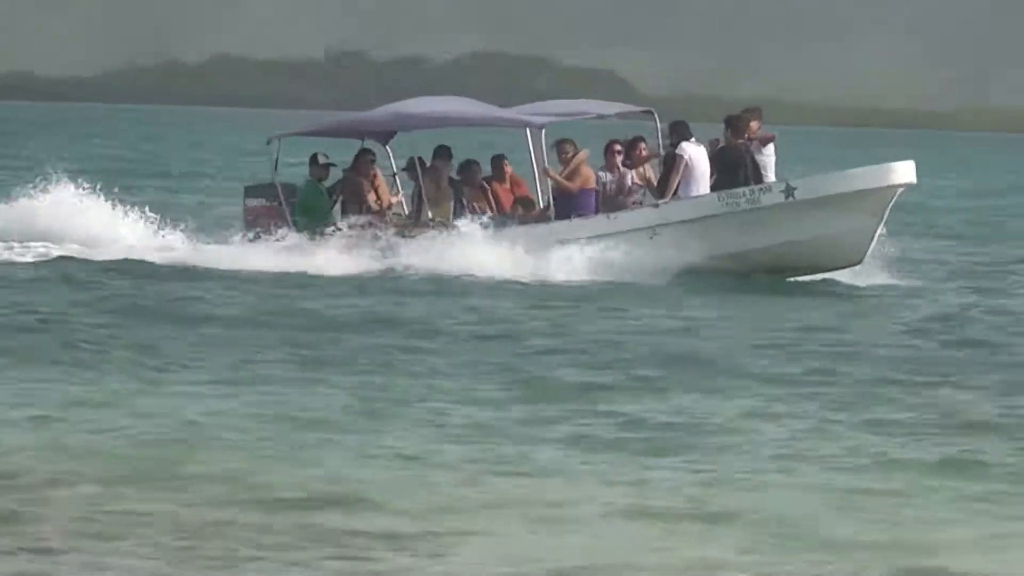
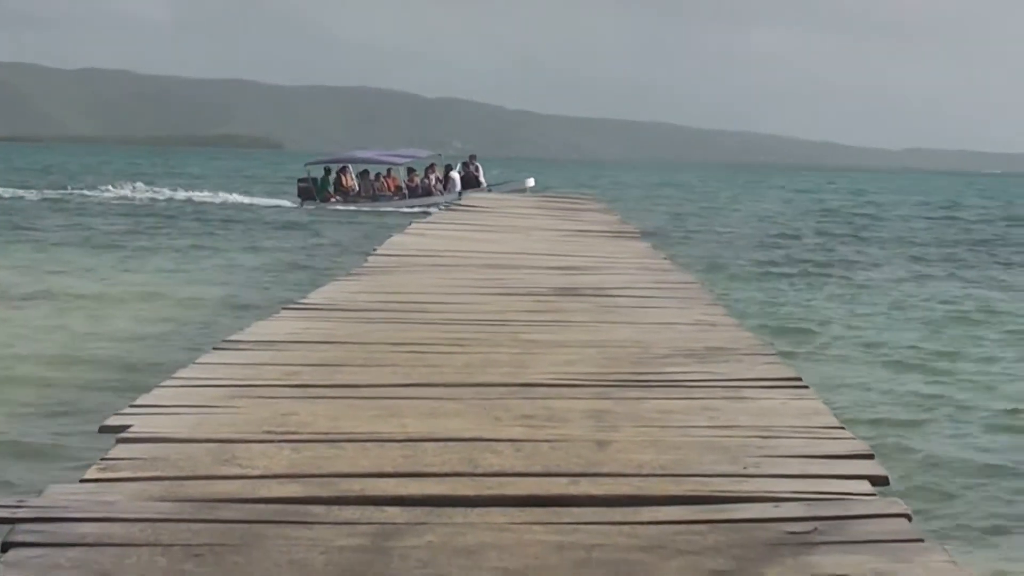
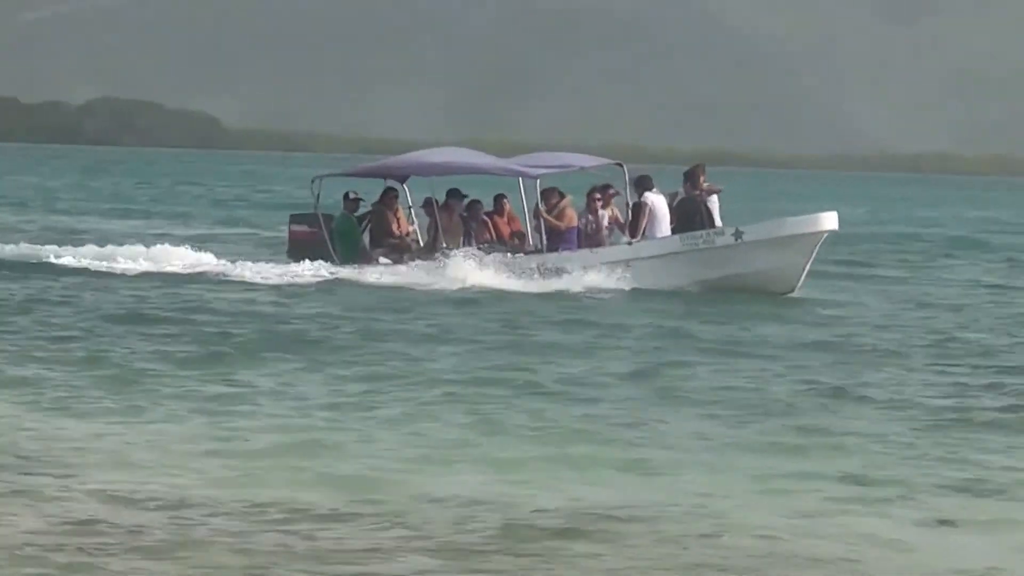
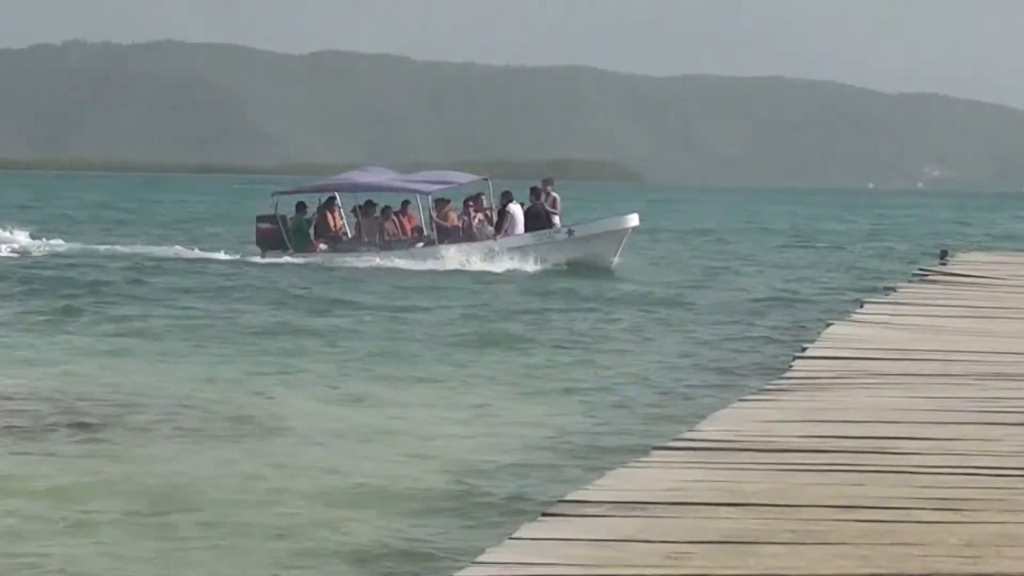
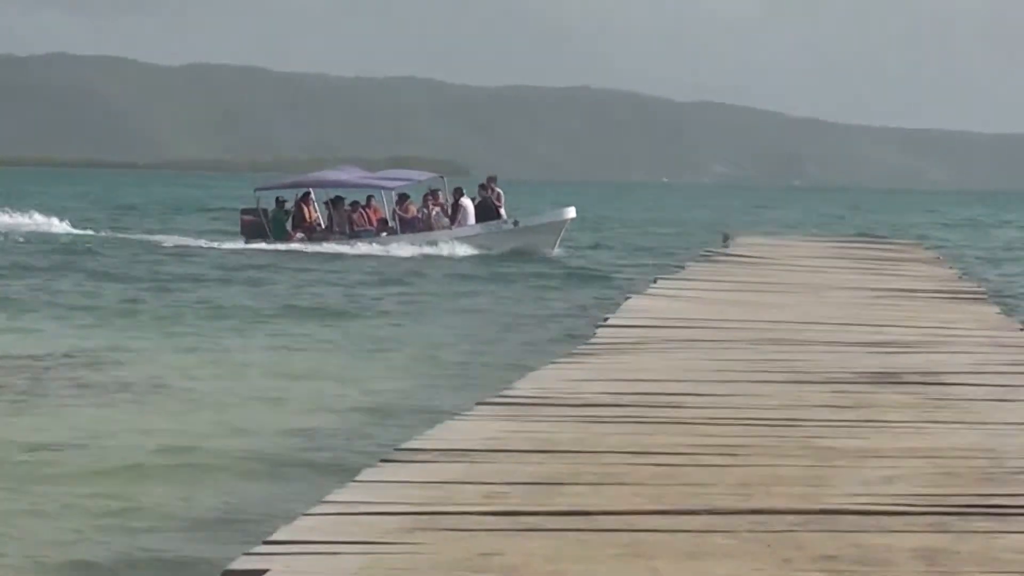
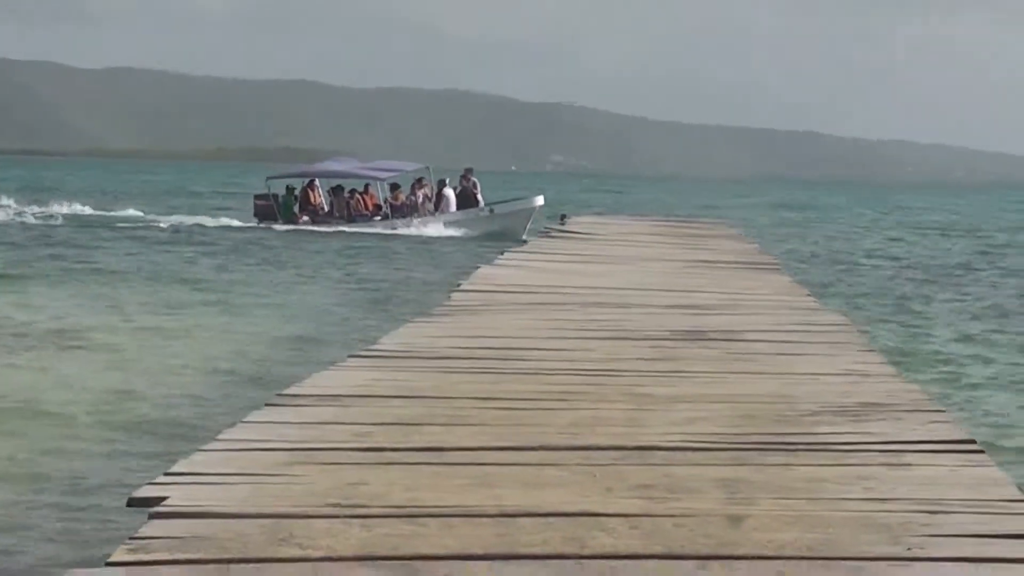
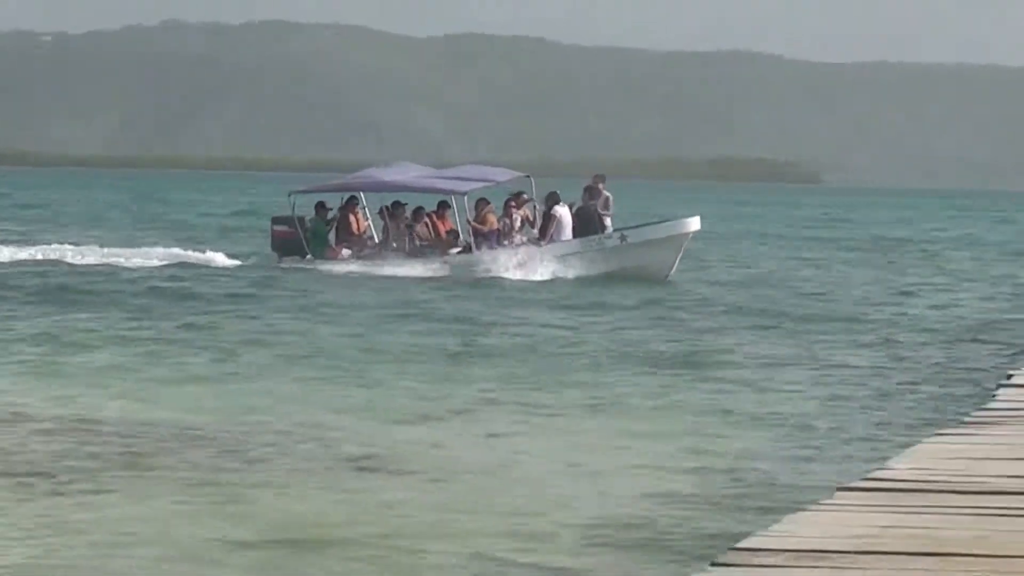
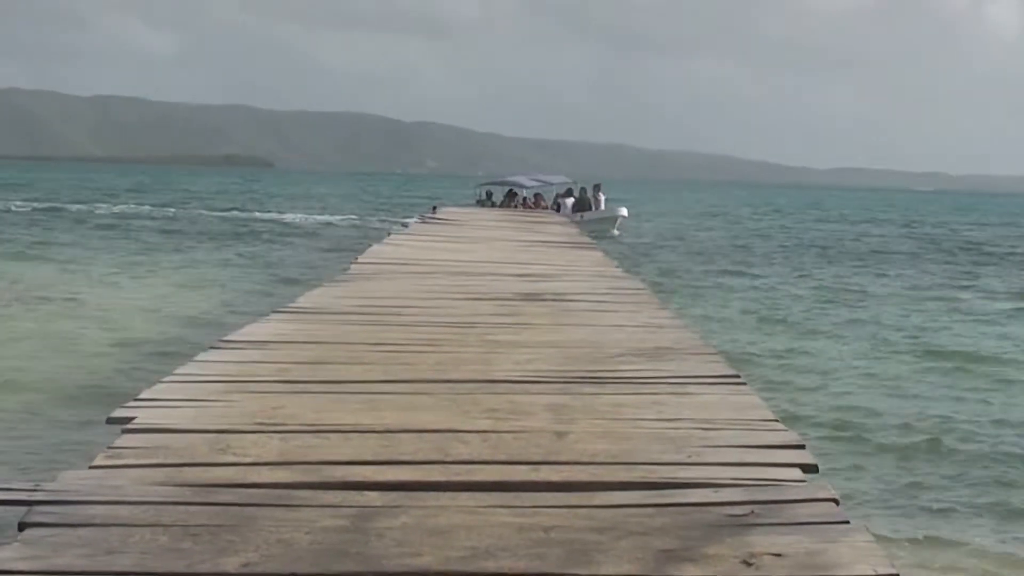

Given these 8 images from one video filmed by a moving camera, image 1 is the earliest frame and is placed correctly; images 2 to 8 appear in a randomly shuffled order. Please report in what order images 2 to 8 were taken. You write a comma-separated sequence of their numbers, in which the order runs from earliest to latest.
3, 7, 4, 5, 6, 2, 8
